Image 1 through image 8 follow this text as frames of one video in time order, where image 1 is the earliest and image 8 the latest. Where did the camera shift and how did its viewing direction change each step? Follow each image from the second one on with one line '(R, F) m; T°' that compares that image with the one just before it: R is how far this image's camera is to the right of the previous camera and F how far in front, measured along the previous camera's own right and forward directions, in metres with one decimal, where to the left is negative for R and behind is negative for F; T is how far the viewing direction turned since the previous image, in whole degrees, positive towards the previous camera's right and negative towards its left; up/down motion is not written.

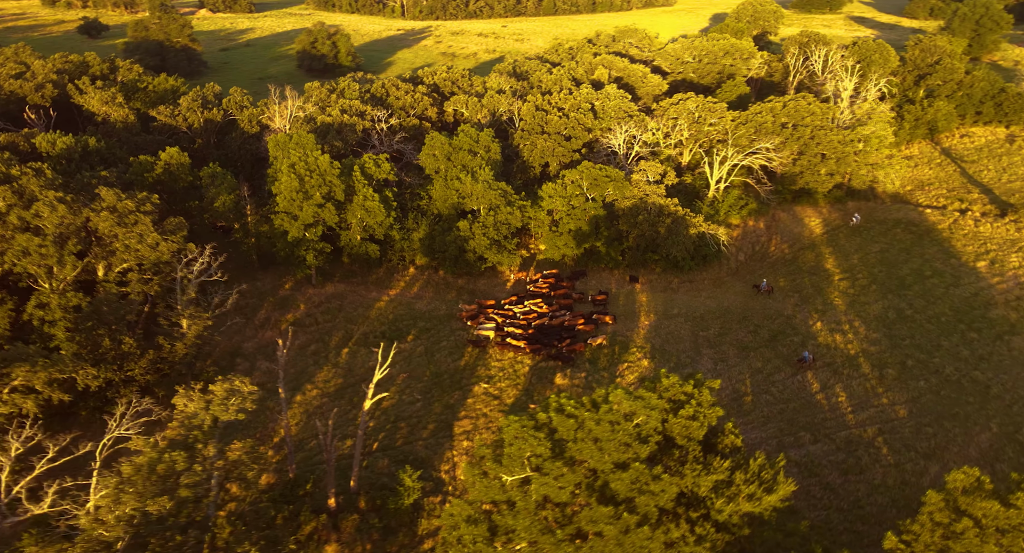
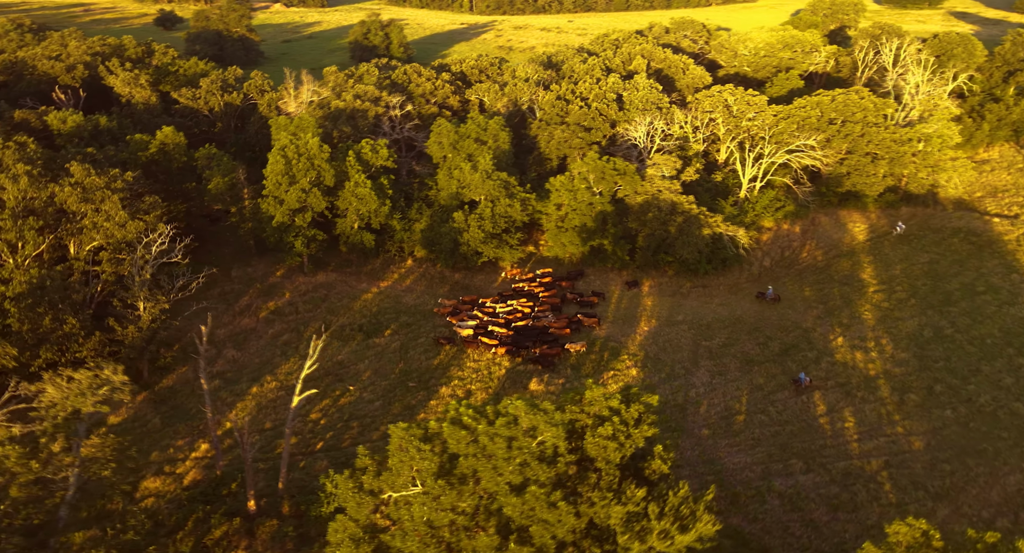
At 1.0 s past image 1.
(+5.9, +3.5) m; -6°
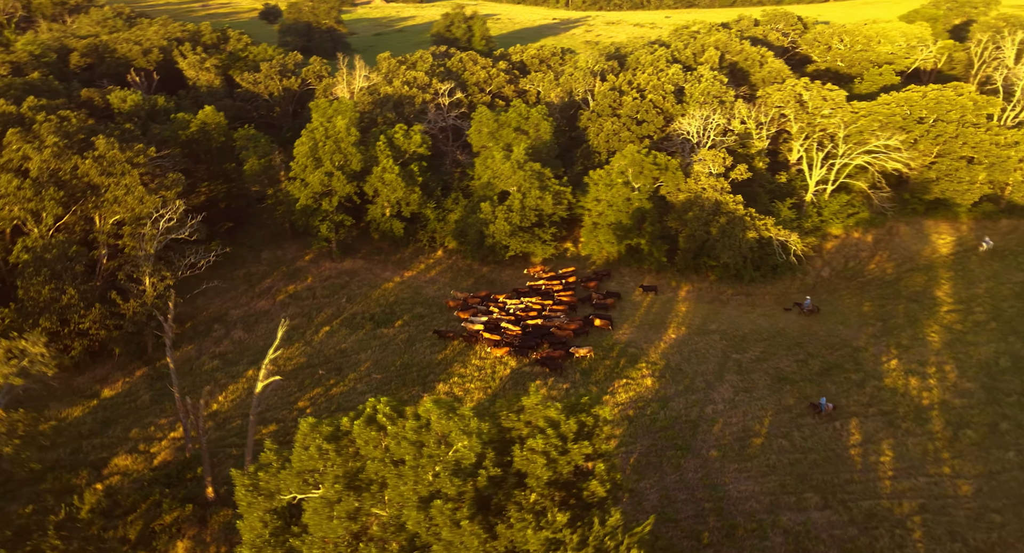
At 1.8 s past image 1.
(+5.1, +3.1) m; -8°
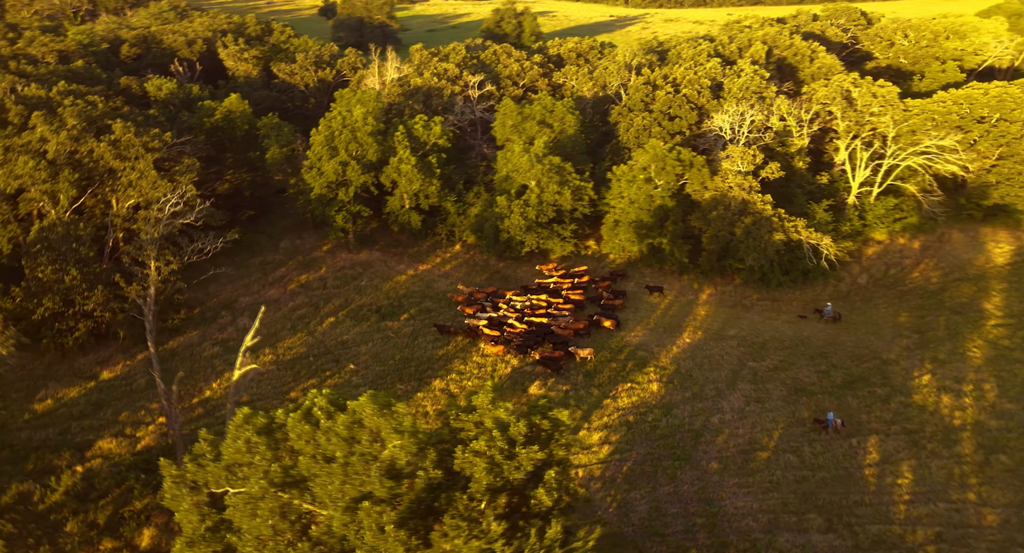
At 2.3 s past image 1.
(+3.1, +1.7) m; -5°
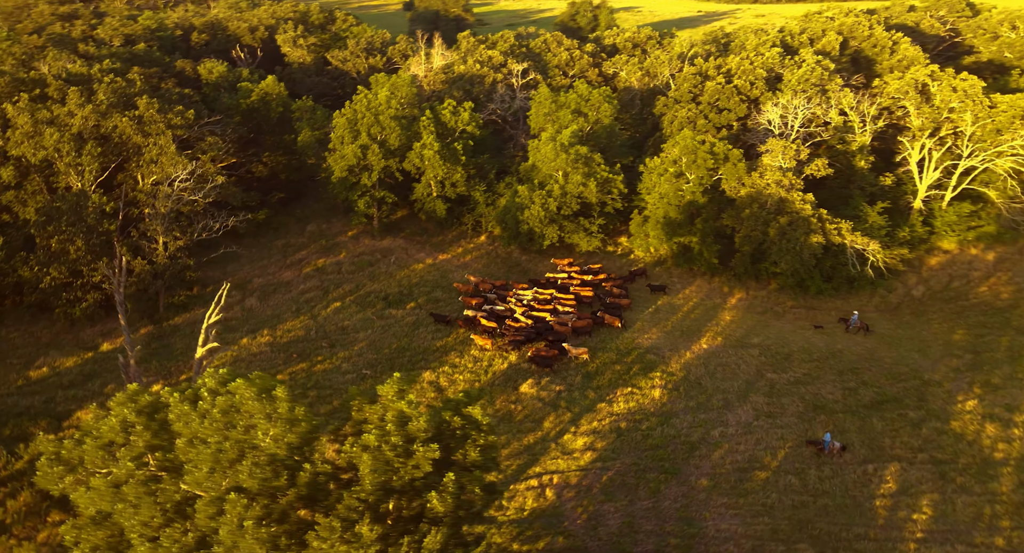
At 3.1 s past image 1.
(+4.5, +2.5) m; -7°
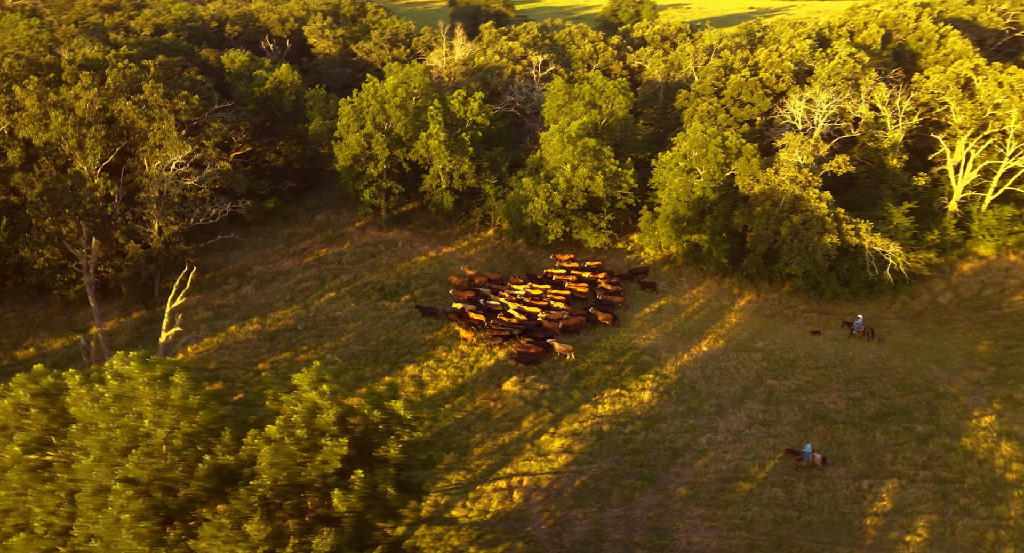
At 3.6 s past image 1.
(+2.9, +1.5) m; -4°
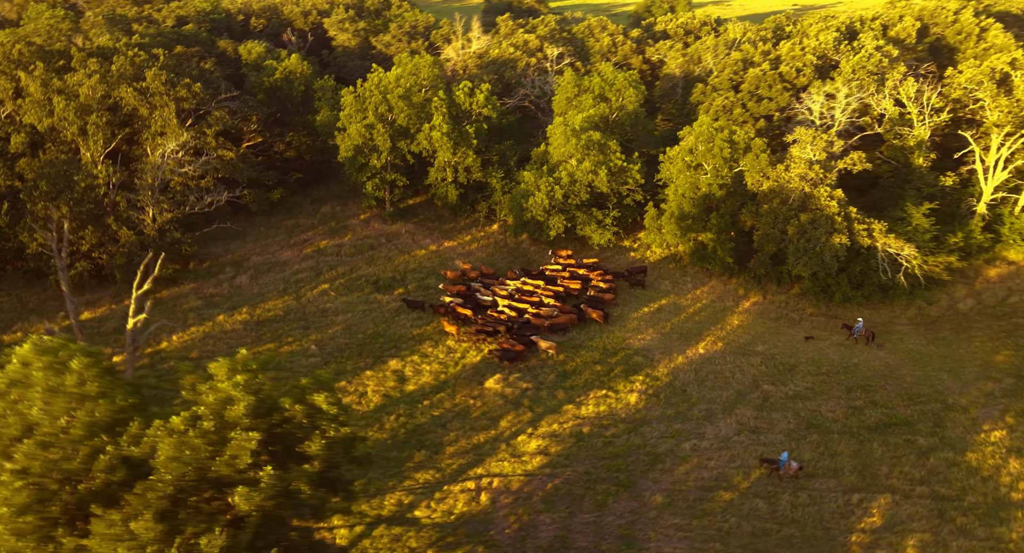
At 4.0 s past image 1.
(+2.4, +1.2) m; -3°
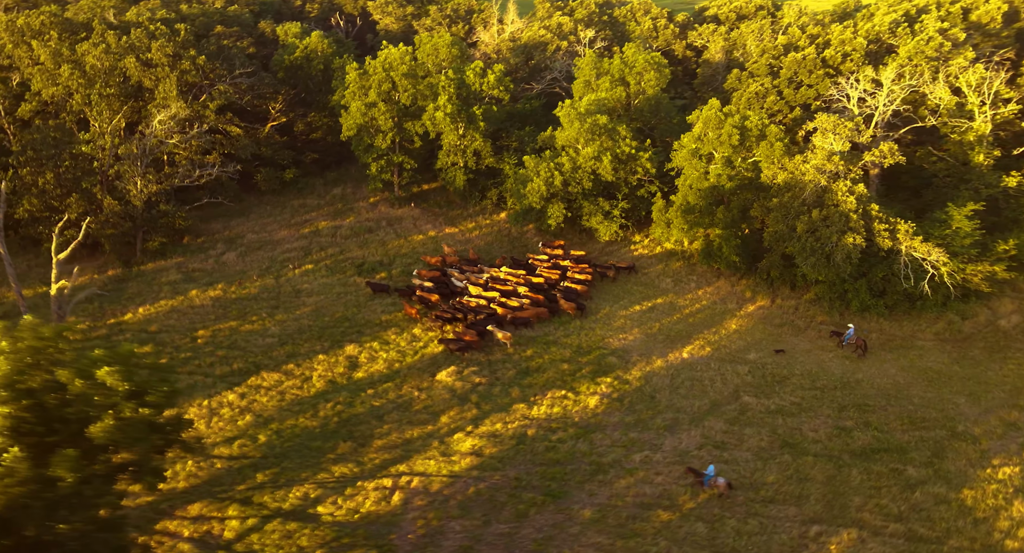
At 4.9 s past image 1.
(+5.1, +2.9) m; -7°
